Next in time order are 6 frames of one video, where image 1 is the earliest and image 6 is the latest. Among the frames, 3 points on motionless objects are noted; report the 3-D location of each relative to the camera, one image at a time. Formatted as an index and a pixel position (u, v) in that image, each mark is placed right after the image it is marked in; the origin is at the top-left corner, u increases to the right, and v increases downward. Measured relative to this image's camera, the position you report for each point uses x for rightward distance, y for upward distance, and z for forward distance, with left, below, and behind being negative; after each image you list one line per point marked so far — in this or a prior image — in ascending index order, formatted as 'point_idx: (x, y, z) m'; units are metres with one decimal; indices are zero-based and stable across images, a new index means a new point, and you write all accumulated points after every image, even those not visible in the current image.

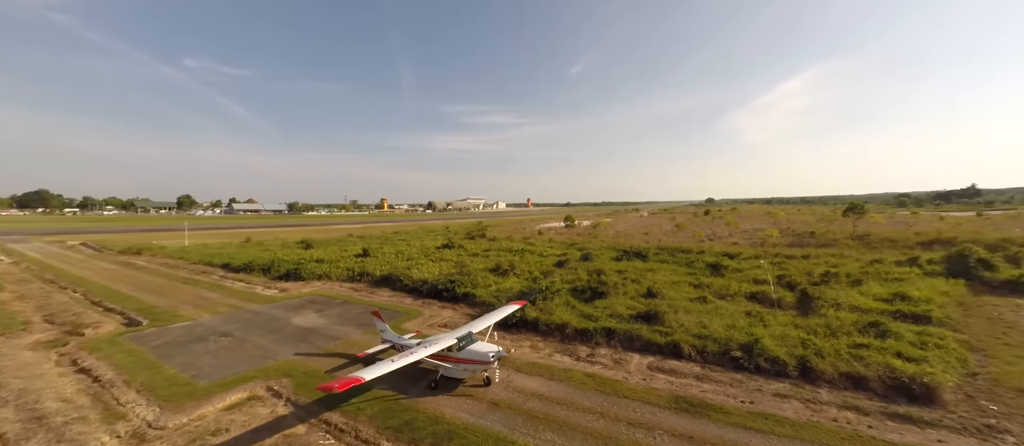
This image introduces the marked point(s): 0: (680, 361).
0: (+5.0, -4.1, +10.9) m
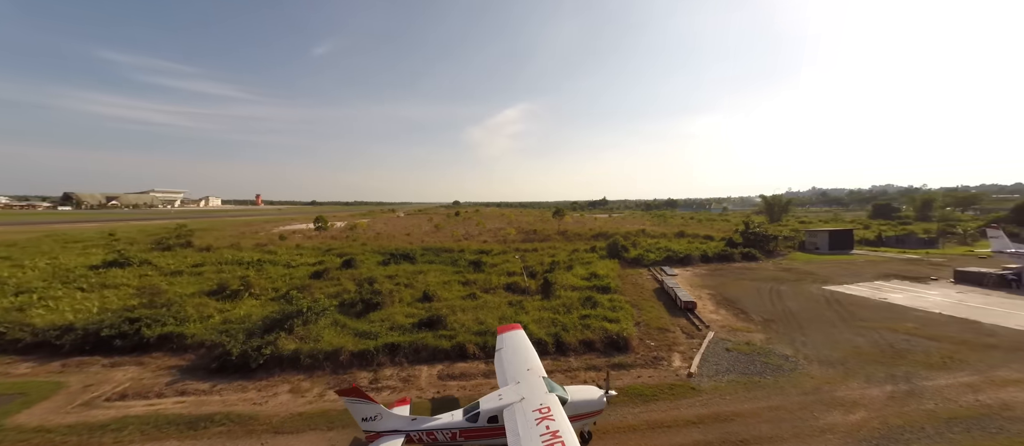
0: (-1.3, -4.1, +10.9) m
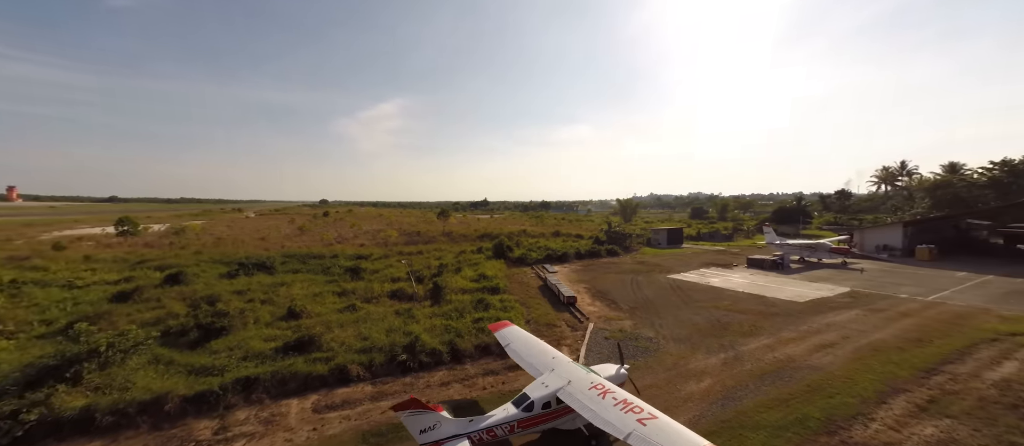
0: (-4.1, -4.1, +9.4) m
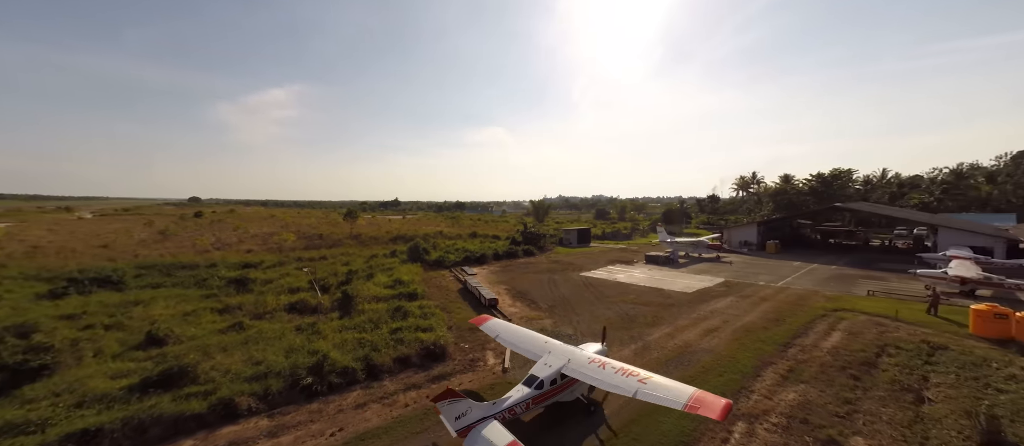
0: (-5.8, -4.2, +7.7) m
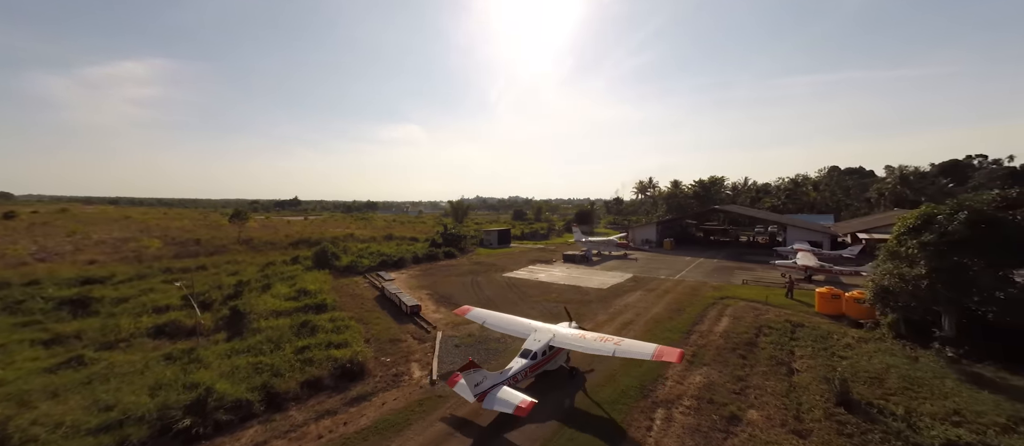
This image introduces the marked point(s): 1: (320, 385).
0: (-6.8, -4.2, +5.7) m
1: (-5.1, -4.3, +9.8) m
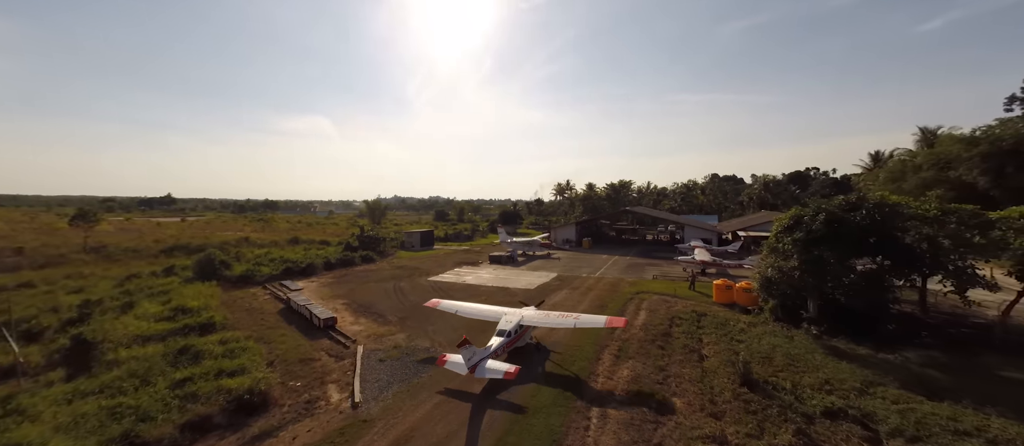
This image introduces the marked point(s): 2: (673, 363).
0: (-7.3, -4.3, +3.6) m
1: (-6.5, -4.3, +7.9) m
2: (+6.8, -5.9, +15.5) m
